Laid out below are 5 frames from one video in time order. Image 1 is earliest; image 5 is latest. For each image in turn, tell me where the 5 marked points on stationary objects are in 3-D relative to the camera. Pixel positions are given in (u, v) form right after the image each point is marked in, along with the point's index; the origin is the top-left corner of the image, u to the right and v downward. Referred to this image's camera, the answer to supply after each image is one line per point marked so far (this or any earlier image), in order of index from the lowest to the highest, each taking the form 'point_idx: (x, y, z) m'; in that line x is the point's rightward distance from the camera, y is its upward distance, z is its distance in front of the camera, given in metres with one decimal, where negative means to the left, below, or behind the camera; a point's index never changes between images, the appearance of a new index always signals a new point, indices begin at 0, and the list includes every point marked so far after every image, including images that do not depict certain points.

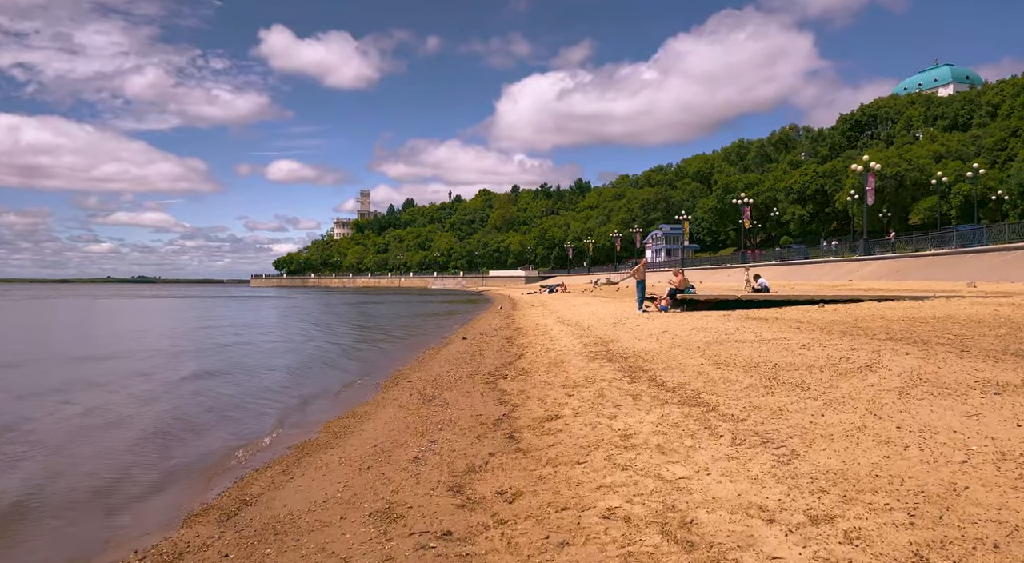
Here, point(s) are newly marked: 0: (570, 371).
0: (+1.4, -2.1, +13.6) m
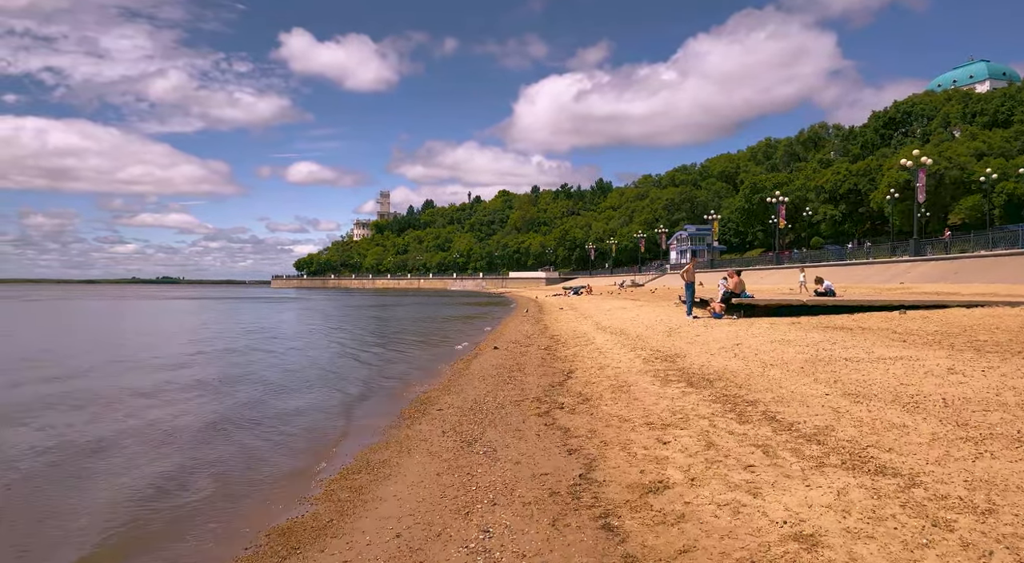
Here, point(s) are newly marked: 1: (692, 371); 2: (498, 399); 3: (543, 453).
0: (+2.4, -2.1, +10.6) m
1: (+4.0, -2.0, +13.1) m
2: (-0.3, -2.4, +11.8) m
3: (+0.4, -2.3, +7.9) m
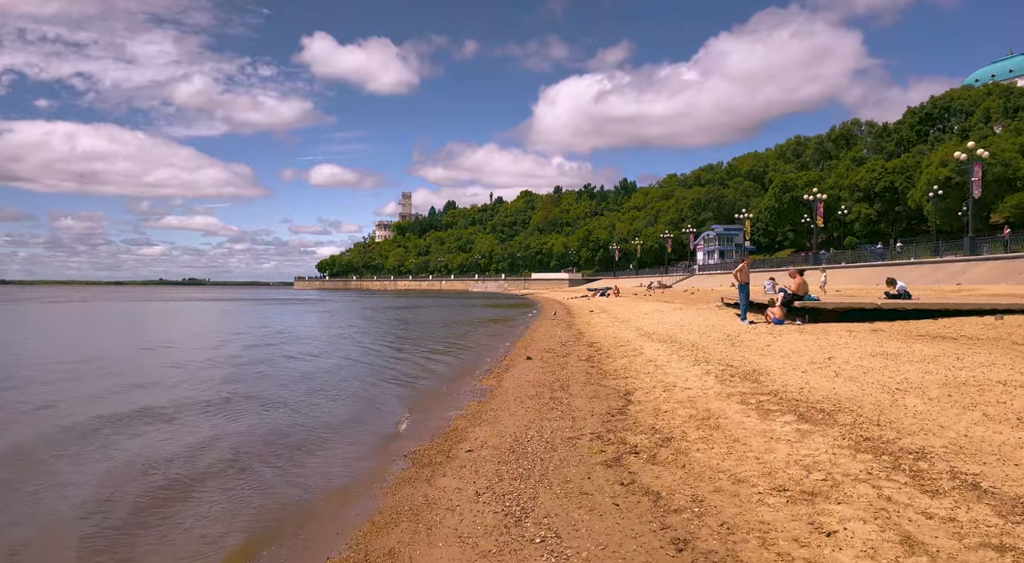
0: (+3.2, -2.1, +7.7) m
1: (+4.9, -2.0, +10.2) m
2: (+0.5, -2.4, +9.0) m
3: (+1.1, -2.3, +5.1) m
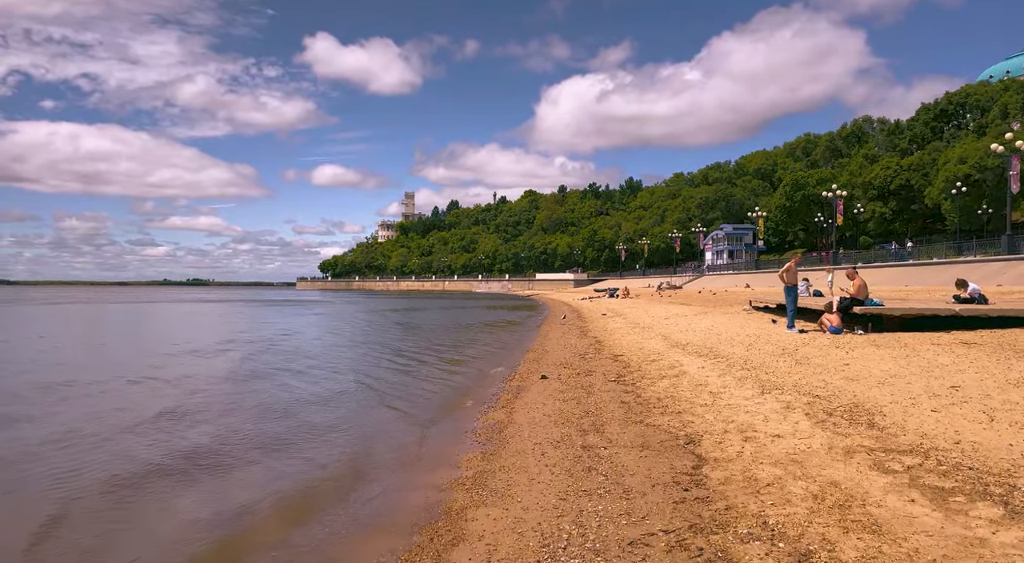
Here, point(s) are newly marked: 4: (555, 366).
0: (+3.4, -2.2, +4.3) m
1: (+5.1, -2.0, +6.7) m
2: (+0.7, -2.4, +5.6) m
3: (+1.3, -2.3, +1.7) m
4: (+1.3, -2.5, +17.5) m
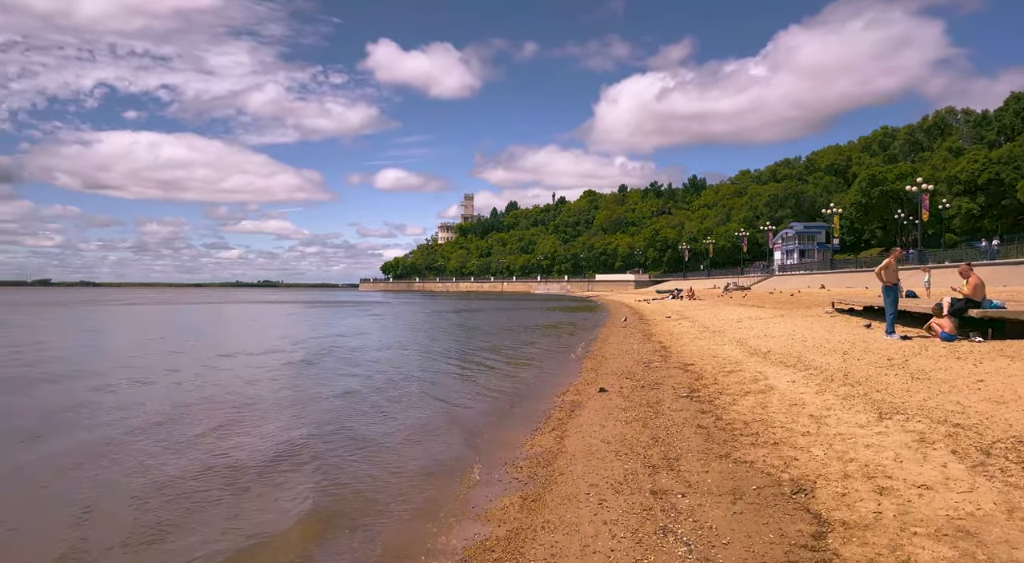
0: (+3.5, -2.1, +2.1) m
1: (+5.5, -2.0, +4.4) m
2: (+1.0, -2.4, +3.6) m
3: (+1.1, -2.3, -0.3) m
4: (+2.7, -2.5, +15.4) m
